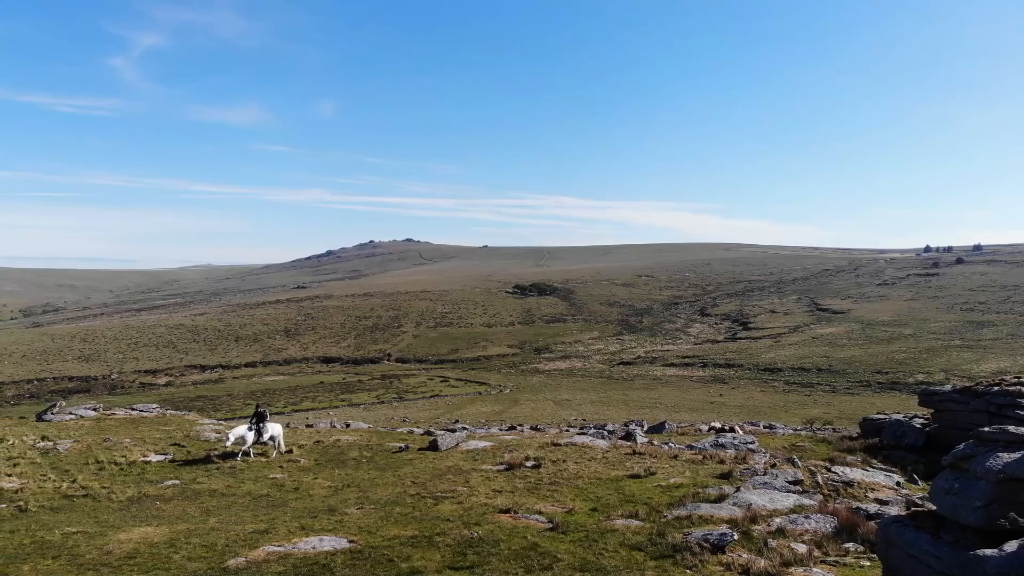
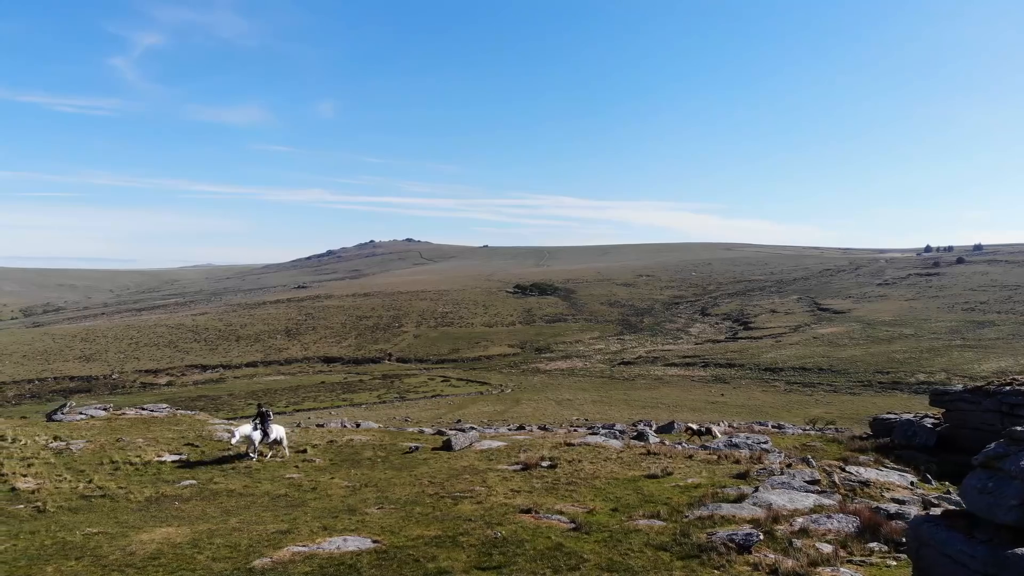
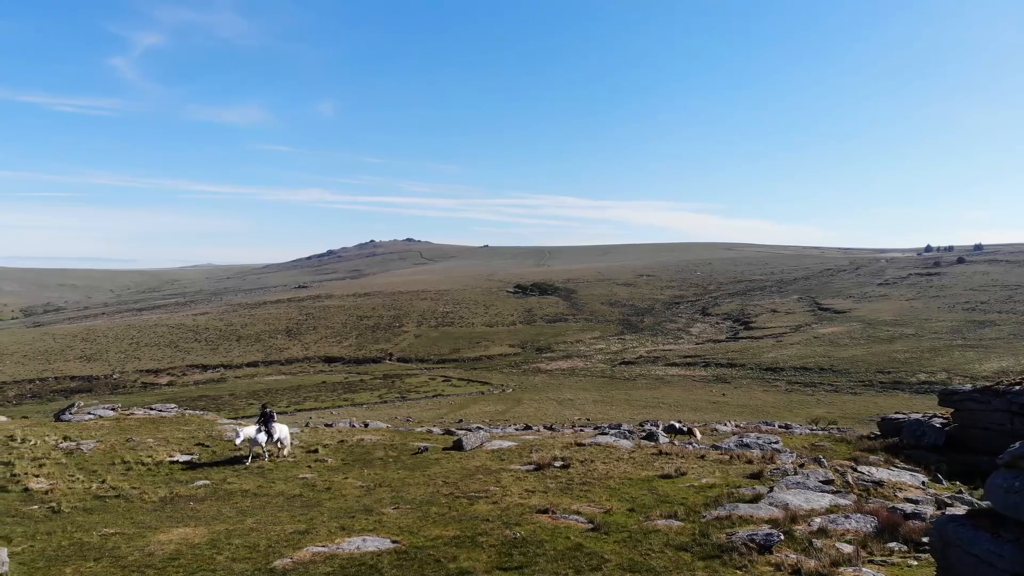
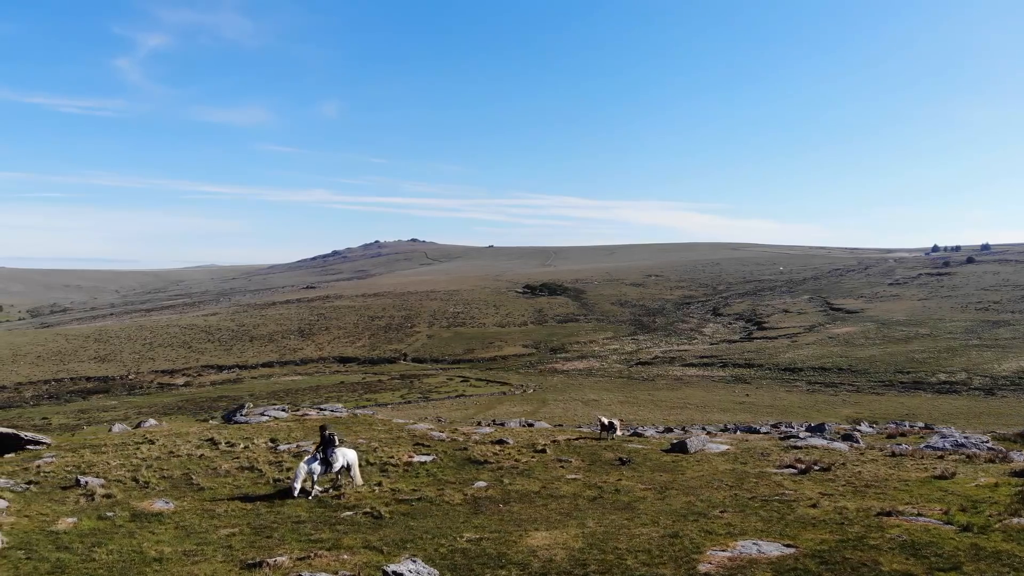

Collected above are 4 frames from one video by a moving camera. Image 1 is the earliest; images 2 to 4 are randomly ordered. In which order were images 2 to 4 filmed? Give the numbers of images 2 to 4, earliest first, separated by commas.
2, 3, 4
